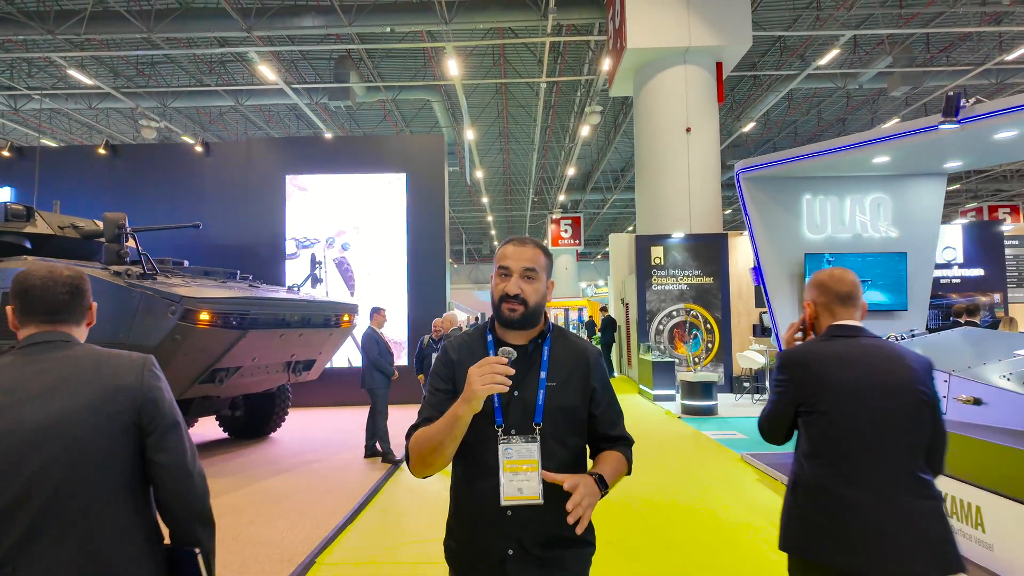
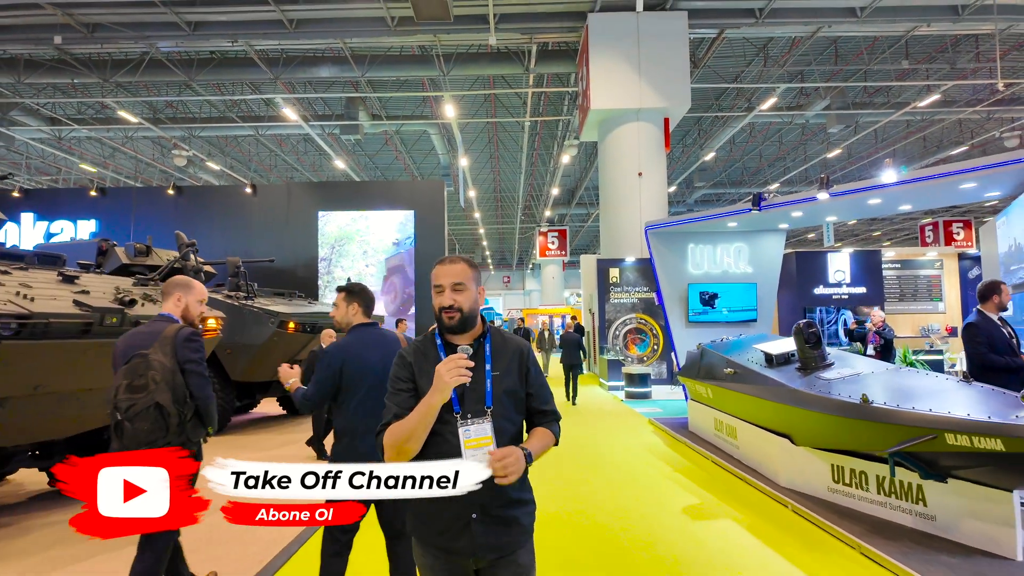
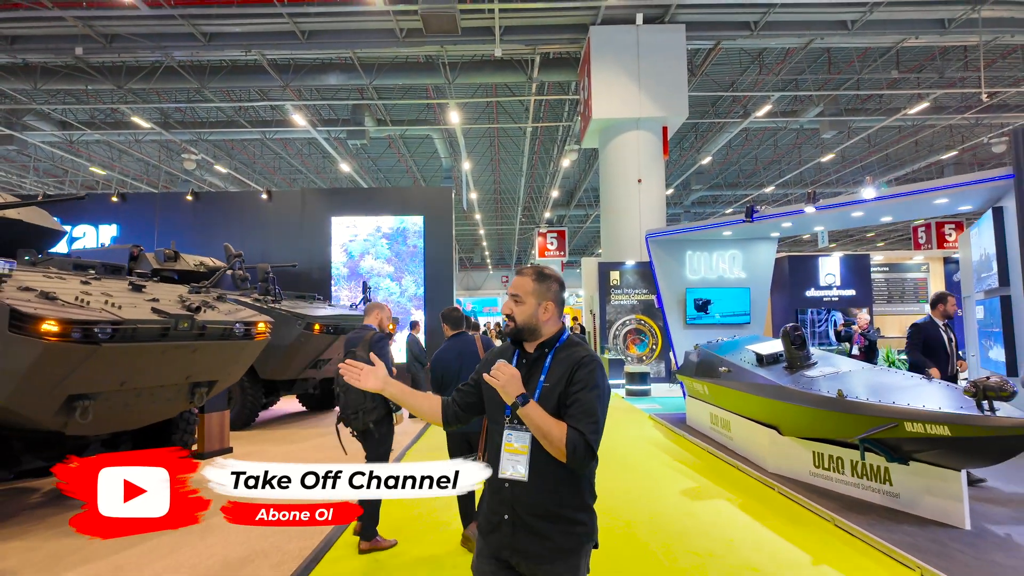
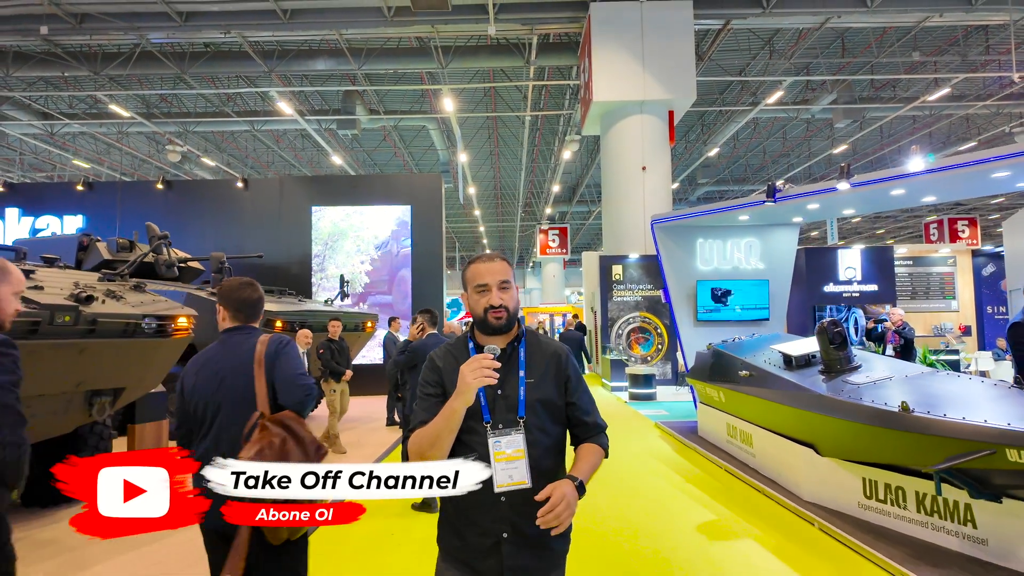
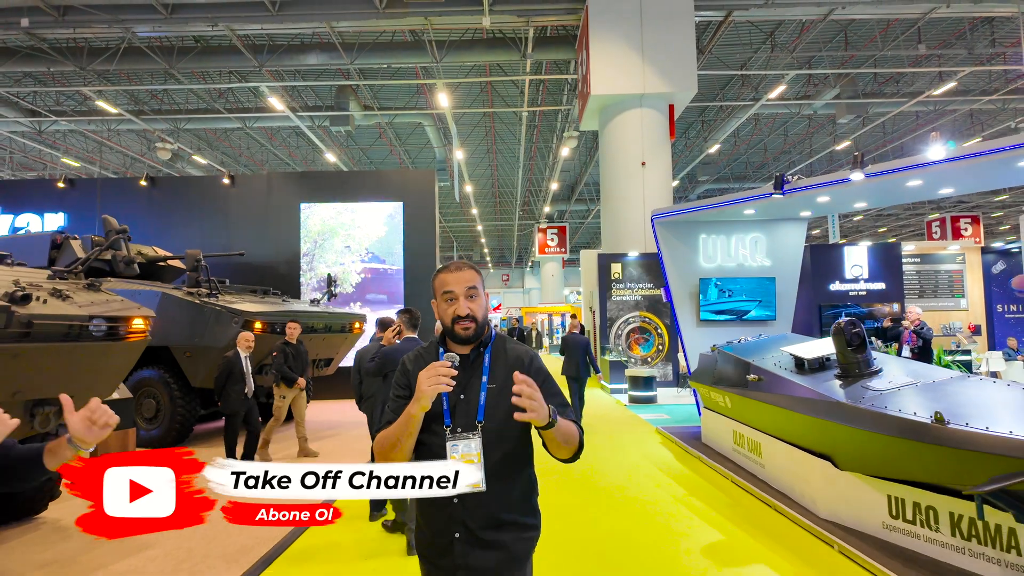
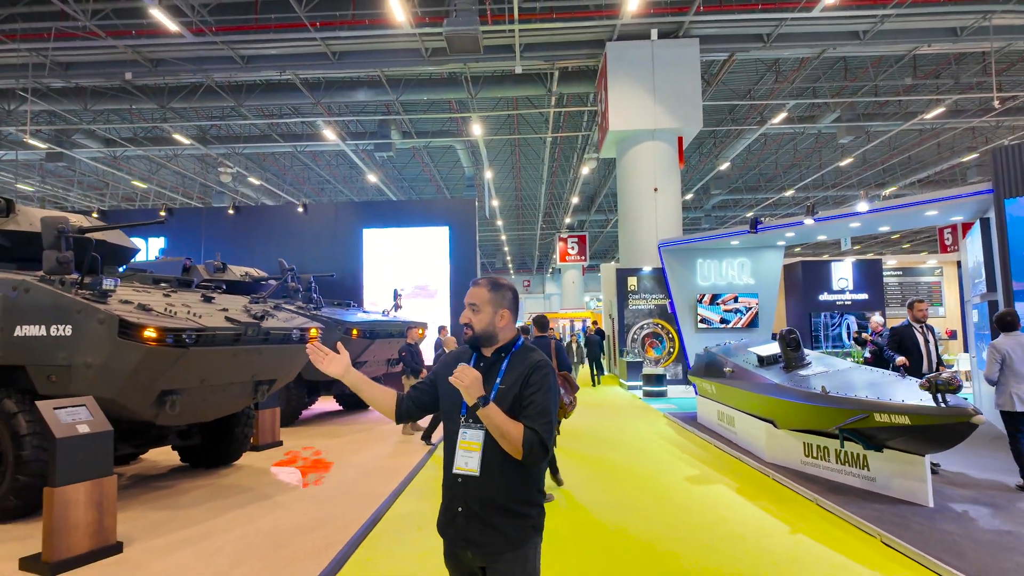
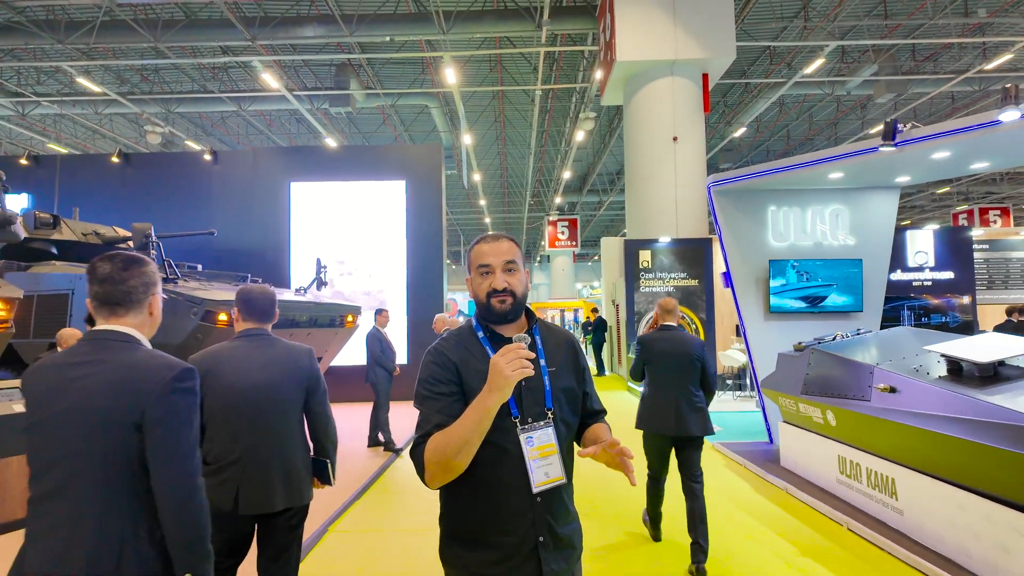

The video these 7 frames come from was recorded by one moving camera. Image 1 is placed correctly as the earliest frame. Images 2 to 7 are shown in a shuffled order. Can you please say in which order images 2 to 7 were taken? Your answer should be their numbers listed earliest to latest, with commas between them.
7, 5, 4, 2, 3, 6
